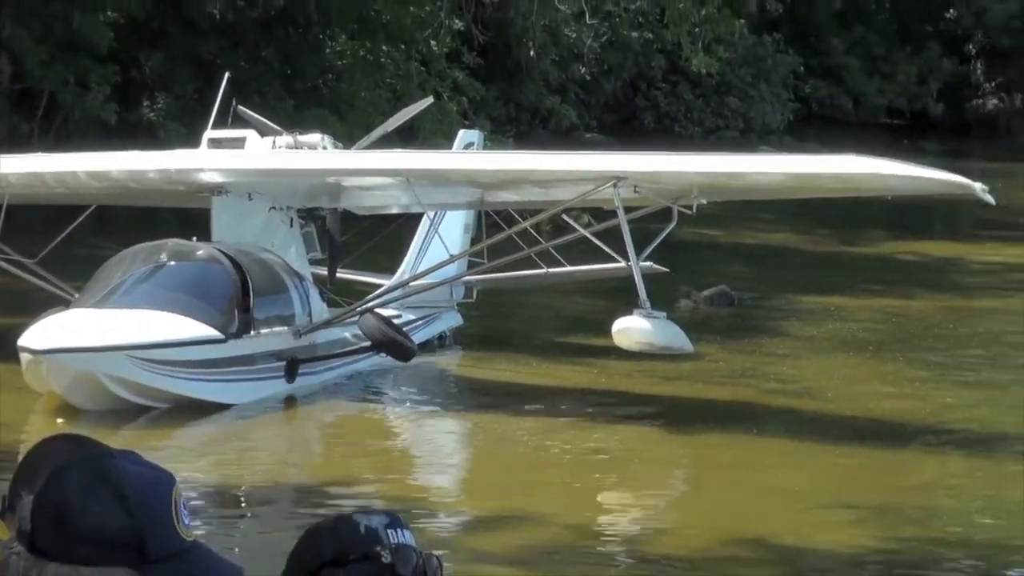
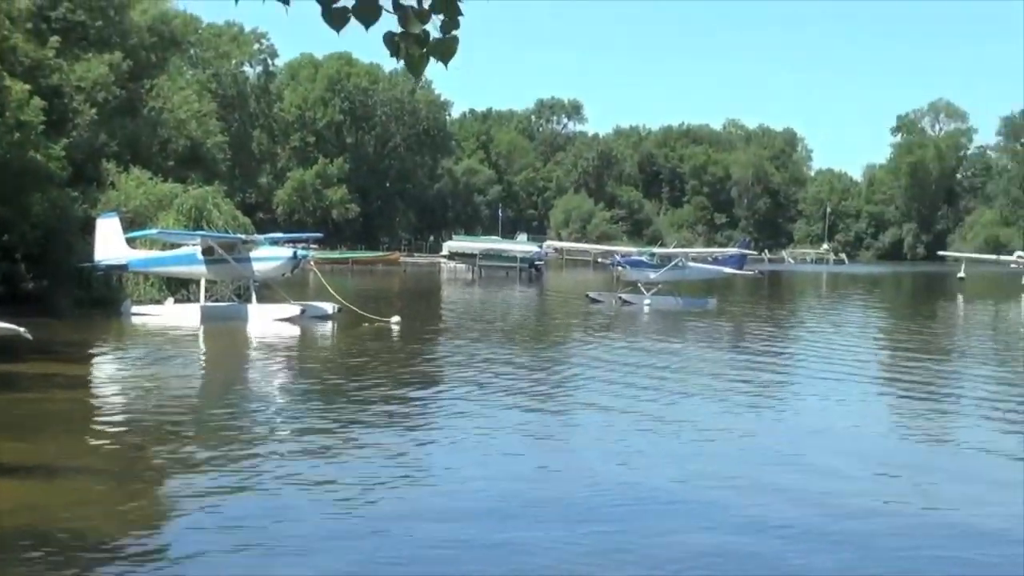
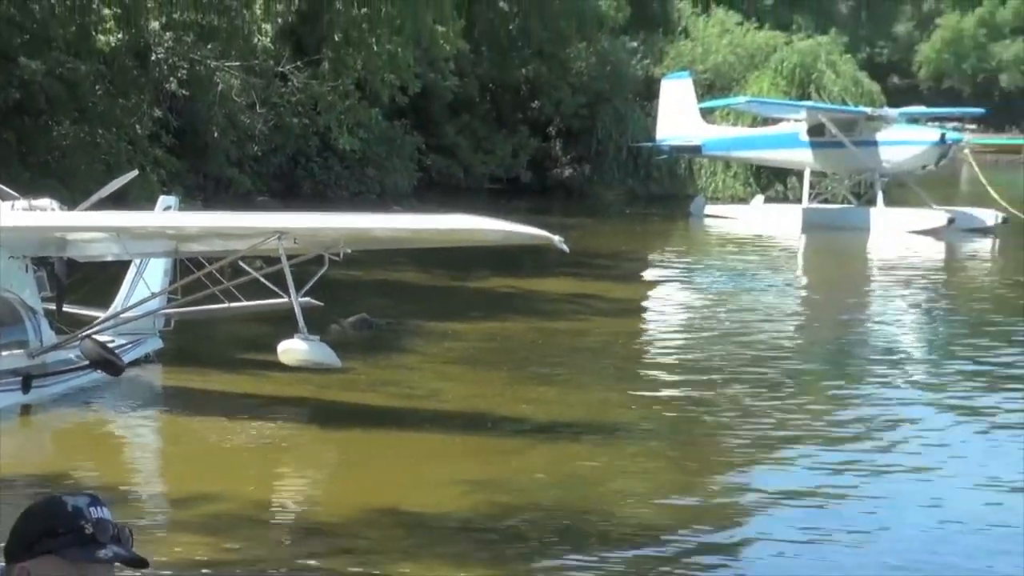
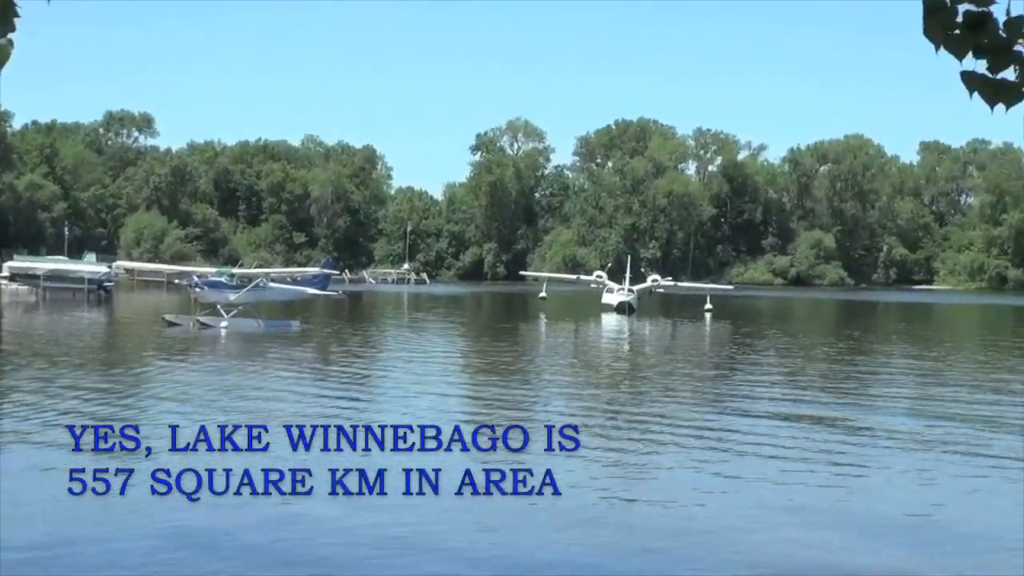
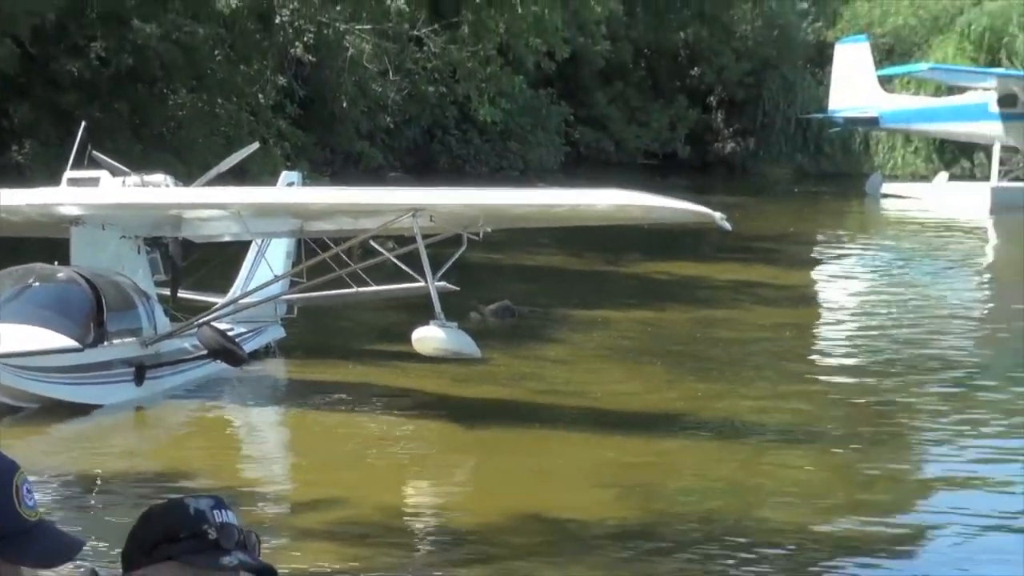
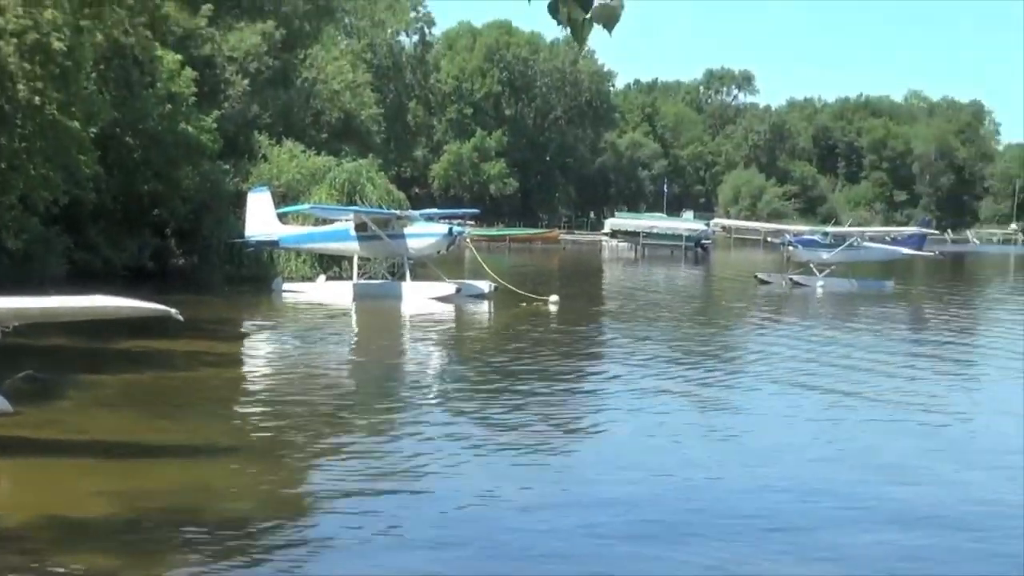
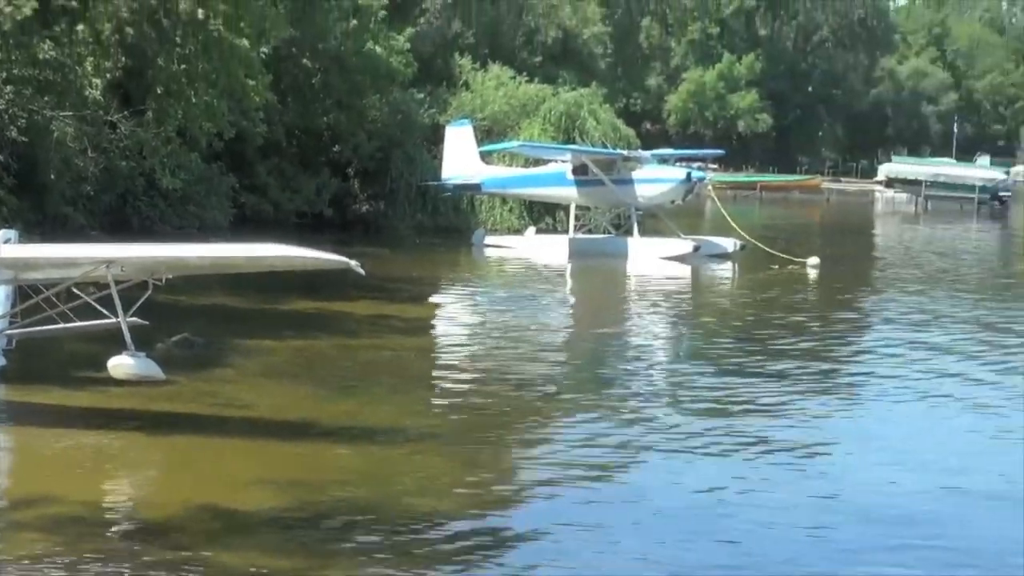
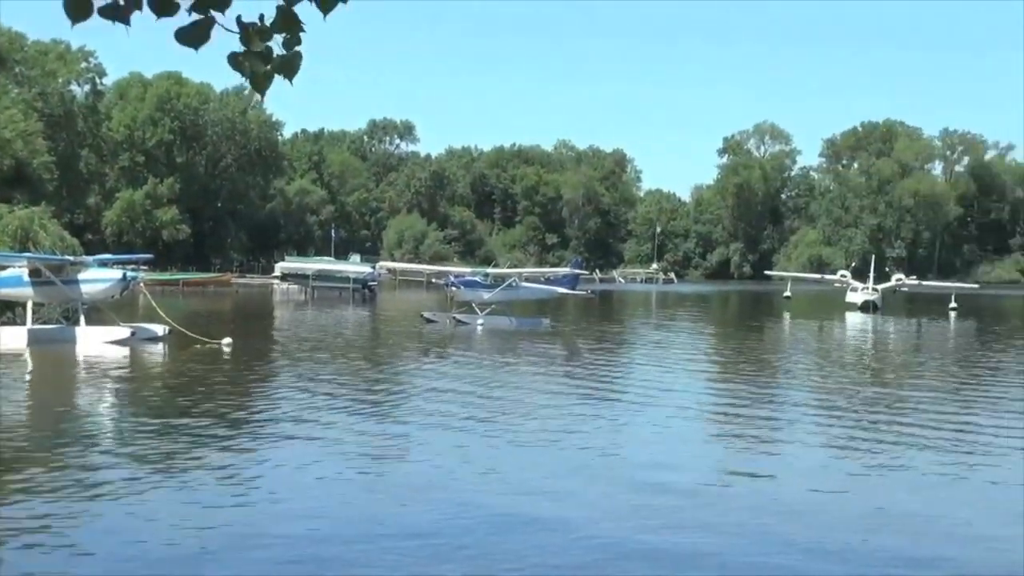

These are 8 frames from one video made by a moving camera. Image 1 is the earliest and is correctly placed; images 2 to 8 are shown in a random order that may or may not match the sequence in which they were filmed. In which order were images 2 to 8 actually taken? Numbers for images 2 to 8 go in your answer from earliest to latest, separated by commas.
5, 3, 7, 6, 2, 8, 4
